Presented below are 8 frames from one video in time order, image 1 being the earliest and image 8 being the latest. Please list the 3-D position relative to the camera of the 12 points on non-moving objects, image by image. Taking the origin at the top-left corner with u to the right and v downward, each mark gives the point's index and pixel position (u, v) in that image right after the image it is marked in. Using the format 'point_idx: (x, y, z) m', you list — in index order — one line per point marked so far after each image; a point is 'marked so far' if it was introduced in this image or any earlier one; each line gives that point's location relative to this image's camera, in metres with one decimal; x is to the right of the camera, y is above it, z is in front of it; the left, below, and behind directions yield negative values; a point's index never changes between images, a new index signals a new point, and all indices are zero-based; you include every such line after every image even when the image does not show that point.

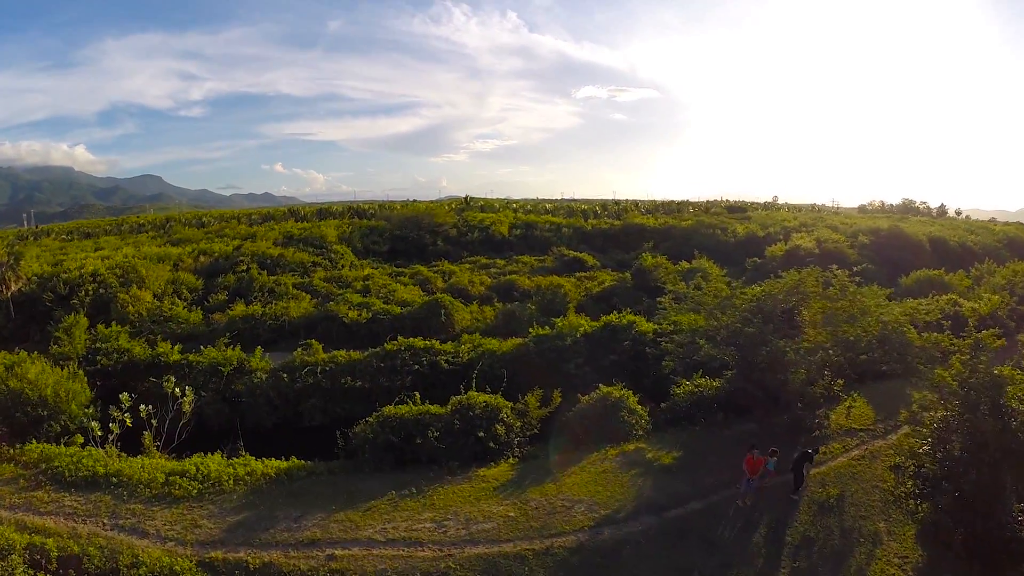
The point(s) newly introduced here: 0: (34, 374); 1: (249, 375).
0: (-10.9, -1.8, +16.1) m
1: (-6.7, -2.3, +19.2) m
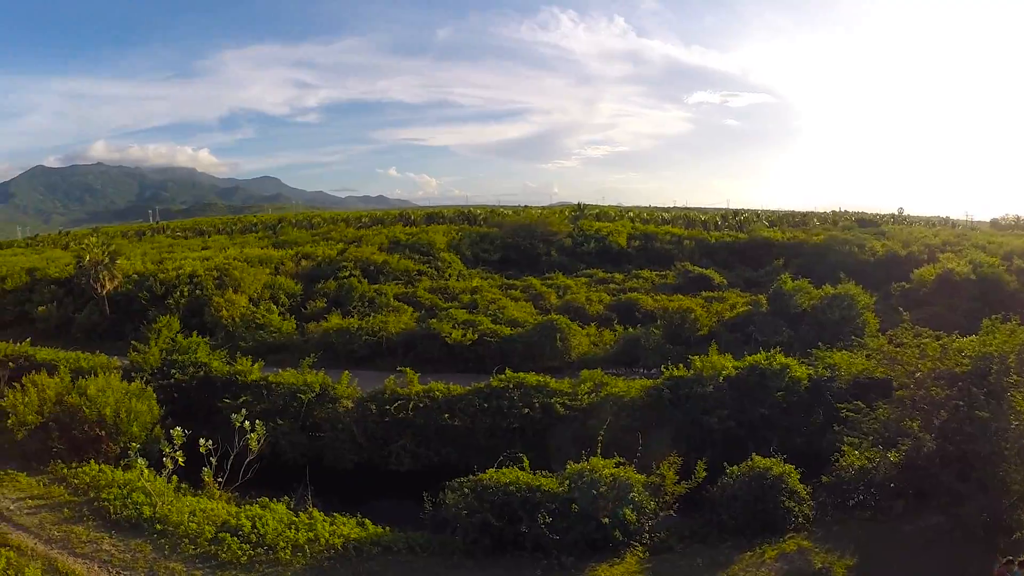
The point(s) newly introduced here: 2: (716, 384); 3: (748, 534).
0: (-8.4, -2.0, +14.2) m
1: (-3.9, -2.8, +16.6) m
2: (+4.7, -2.2, +15.9) m
3: (+4.0, -4.2, +11.7) m
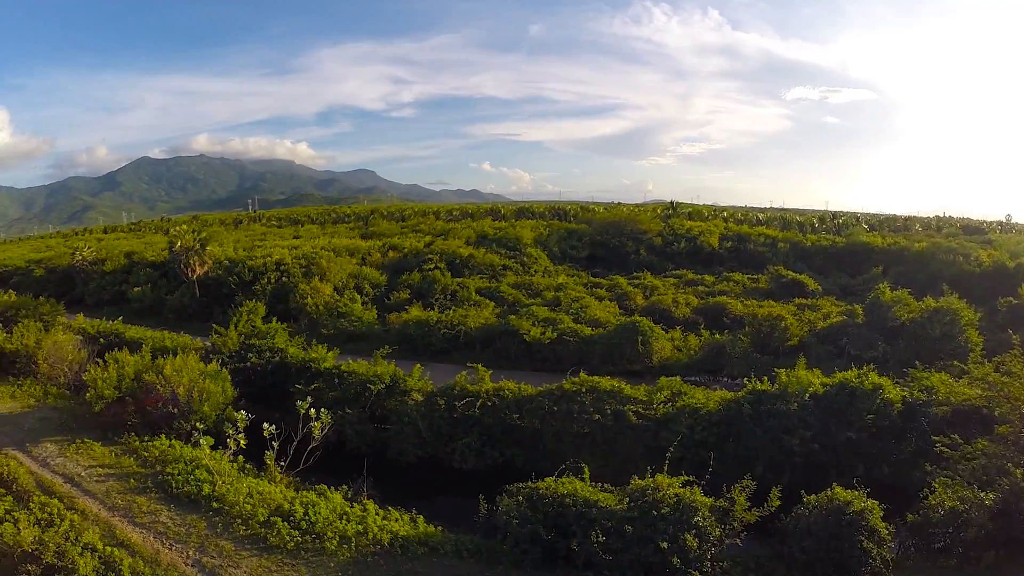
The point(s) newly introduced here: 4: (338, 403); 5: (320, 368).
0: (-7.2, -1.7, +14.6) m
1: (-2.4, -2.6, +16.5) m
2: (+6.1, -2.4, +14.7) m
3: (+4.8, -4.4, +10.7) m
4: (-4.1, -2.8, +16.7) m
5: (-4.7, -2.1, +17.6) m
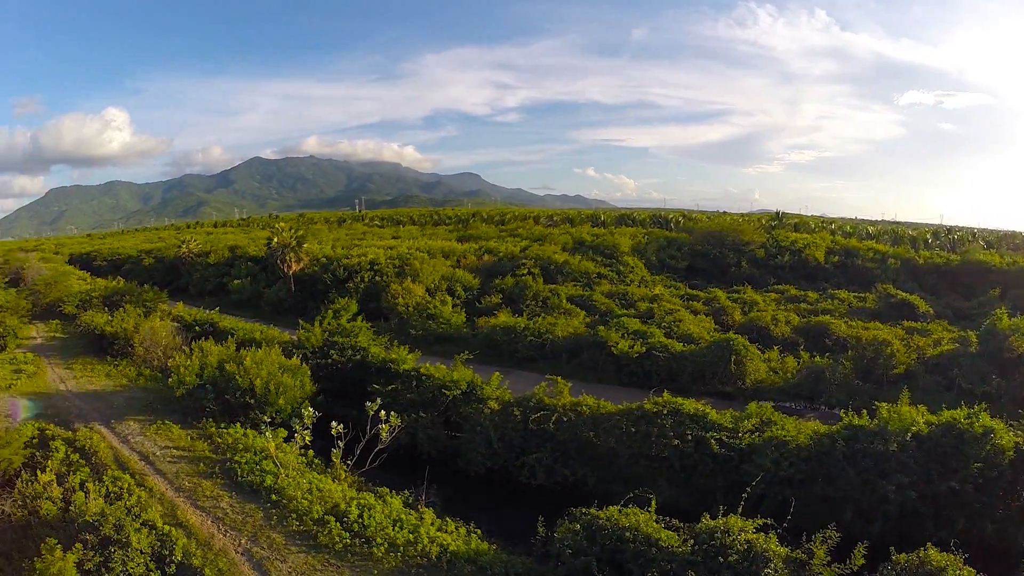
0: (-5.7, -1.6, +15.1) m
1: (-0.7, -2.8, +16.2) m
2: (+7.4, -2.9, +13.2) m
3: (+5.5, -4.8, +9.4) m
4: (-2.3, -2.9, +16.7) m
5: (-2.8, -2.1, +17.7) m
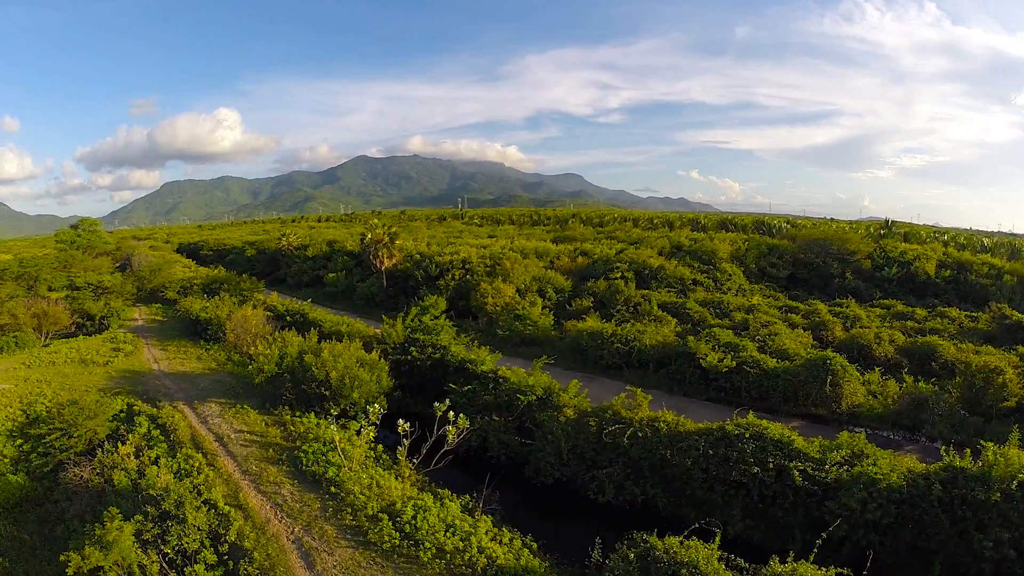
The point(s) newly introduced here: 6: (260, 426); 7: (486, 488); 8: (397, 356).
0: (-4.1, -1.5, +15.5) m
1: (+0.9, -2.8, +15.9) m
2: (+8.5, -3.3, +11.7) m
3: (+5.9, -5.1, +8.2) m
4: (-0.6, -2.9, +16.6) m
5: (-0.9, -2.1, +17.6) m
6: (-5.1, -2.7, +13.6) m
7: (-0.7, -4.3, +14.5) m
8: (-3.2, -1.9, +19.2) m
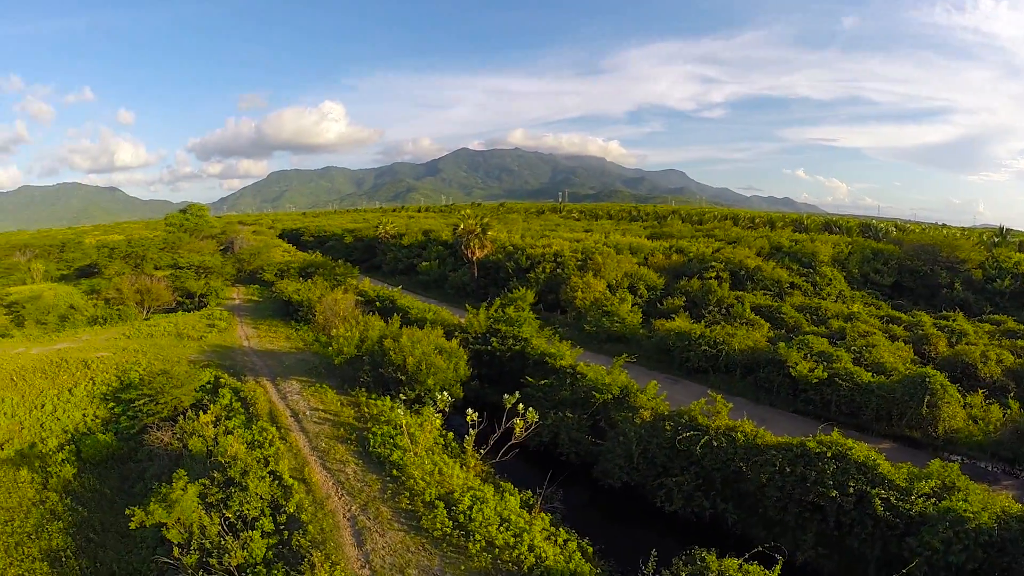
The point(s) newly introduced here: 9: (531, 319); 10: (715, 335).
0: (-2.5, -1.2, +16.0) m
1: (+2.5, -2.8, +15.6) m
2: (+9.3, -3.6, +10.3) m
3: (+6.1, -5.3, +7.3) m
4: (+1.1, -2.8, +16.6) m
5: (+1.0, -2.0, +17.6) m
6: (-3.8, -2.4, +14.3) m
7: (+0.7, -4.2, +14.6) m
8: (-1.0, -1.6, +19.5) m
9: (+0.4, -0.9, +20.8) m
10: (+5.7, -1.4, +20.1) m
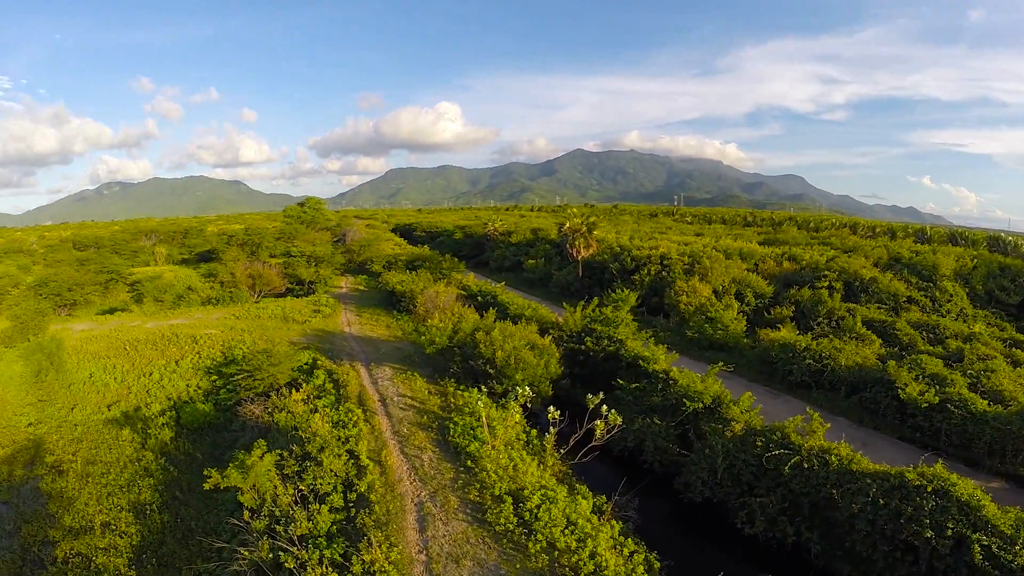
0: (-0.4, -1.2, +16.2) m
1: (+4.4, -2.9, +15.0) m
2: (+10.1, -4.0, +8.6) m
3: (+6.3, -5.5, +6.2) m
4: (+3.1, -2.9, +16.2) m
5: (+3.3, -2.1, +17.2) m
6: (-2.0, -2.3, +14.9) m
7: (+2.3, -4.2, +14.3) m
8: (+1.7, -1.6, +19.4) m
9: (+3.3, -1.0, +20.5) m
10: (+8.4, -1.7, +18.8) m
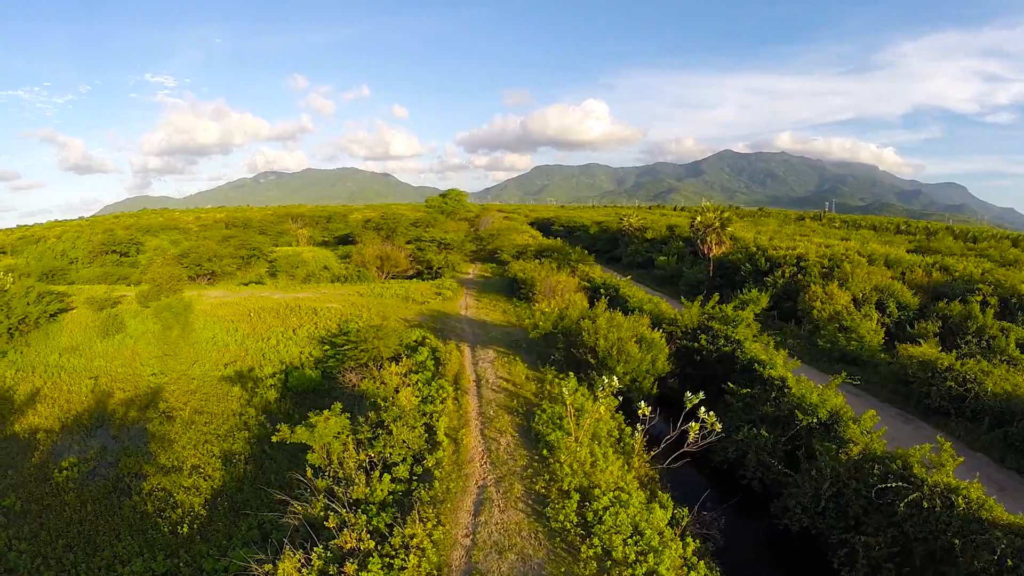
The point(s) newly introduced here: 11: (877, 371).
0: (+2.4, -1.1, +16.2) m
1: (+6.6, -3.2, +13.9) m
2: (+10.4, -4.7, +6.3) m
3: (+6.1, -5.9, +4.9) m
4: (+5.7, -3.1, +15.3) m
5: (+6.1, -2.3, +16.3) m
6: (+0.4, -2.1, +15.3) m
7: (+4.3, -4.4, +13.7) m
8: (+5.1, -1.8, +18.8) m
9: (+7.0, -1.3, +19.4) m
10: (+11.5, -2.3, +16.5) m
11: (+10.6, -2.5, +18.9) m
